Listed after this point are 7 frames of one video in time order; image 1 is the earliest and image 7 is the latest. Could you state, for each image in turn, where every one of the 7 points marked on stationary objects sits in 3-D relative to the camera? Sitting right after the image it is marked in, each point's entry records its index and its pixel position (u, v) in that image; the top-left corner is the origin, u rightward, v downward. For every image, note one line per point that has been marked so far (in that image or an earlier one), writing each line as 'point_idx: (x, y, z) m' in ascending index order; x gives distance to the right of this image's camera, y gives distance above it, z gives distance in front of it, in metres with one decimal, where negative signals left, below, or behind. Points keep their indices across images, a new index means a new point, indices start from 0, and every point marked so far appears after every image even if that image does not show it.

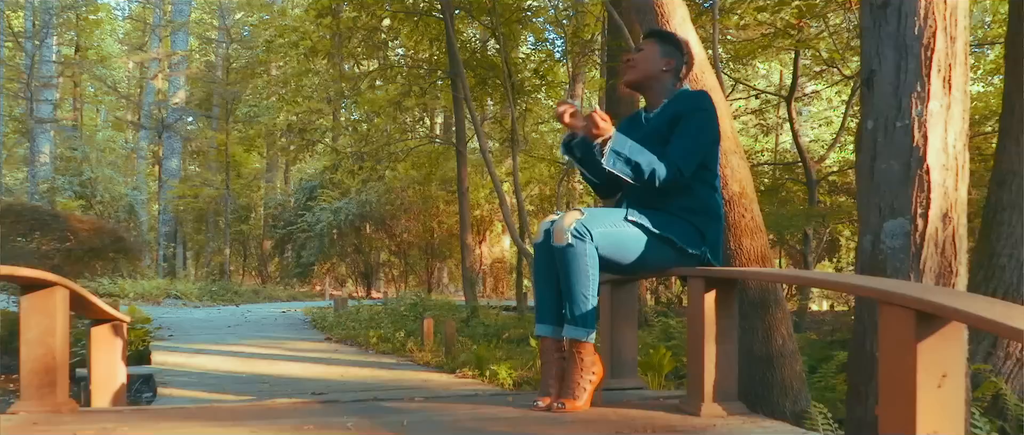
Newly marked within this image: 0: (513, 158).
0: (0.0, +0.8, +11.5) m
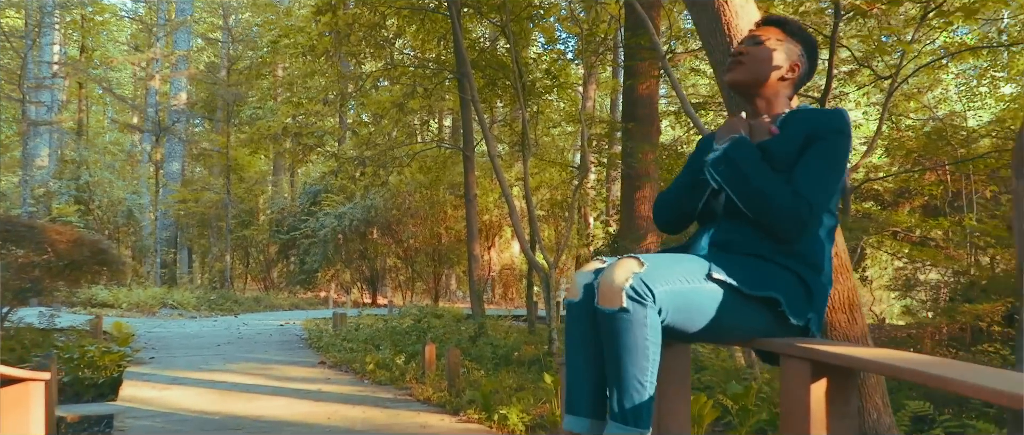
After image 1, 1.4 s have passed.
0: (+0.2, +0.7, +10.8) m
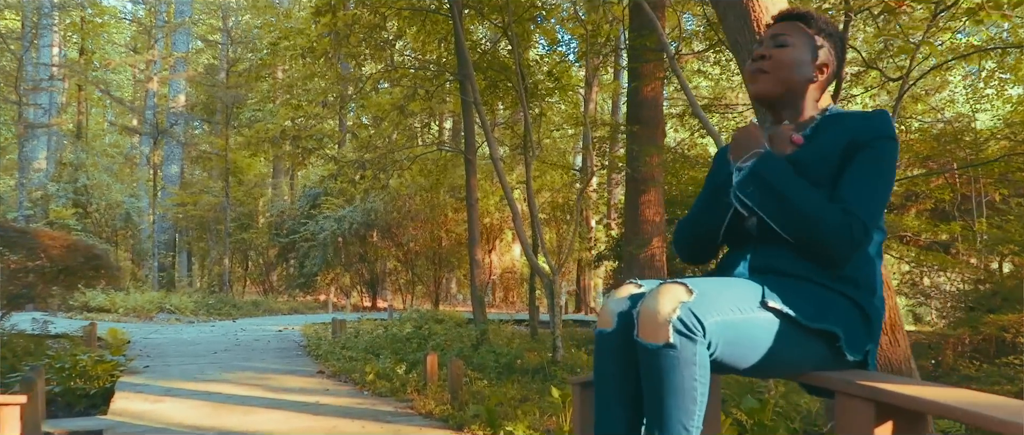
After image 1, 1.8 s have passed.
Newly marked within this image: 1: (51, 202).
0: (+0.2, +0.6, +10.6) m
1: (-10.4, +0.3, +19.2) m
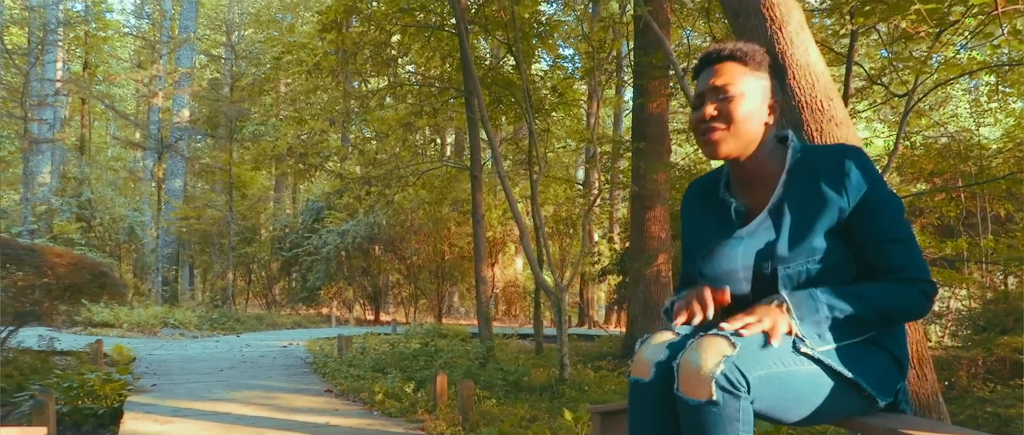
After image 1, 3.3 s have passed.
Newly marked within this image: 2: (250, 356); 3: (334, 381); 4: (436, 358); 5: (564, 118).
0: (+0.3, +0.4, +10.6) m
1: (-10.3, 0.0, +19.2) m
2: (-3.5, -1.8, +11.4) m
3: (-1.7, -1.6, +8.3) m
4: (-0.9, -1.6, +9.4) m
5: (+0.8, +1.5, +12.7) m
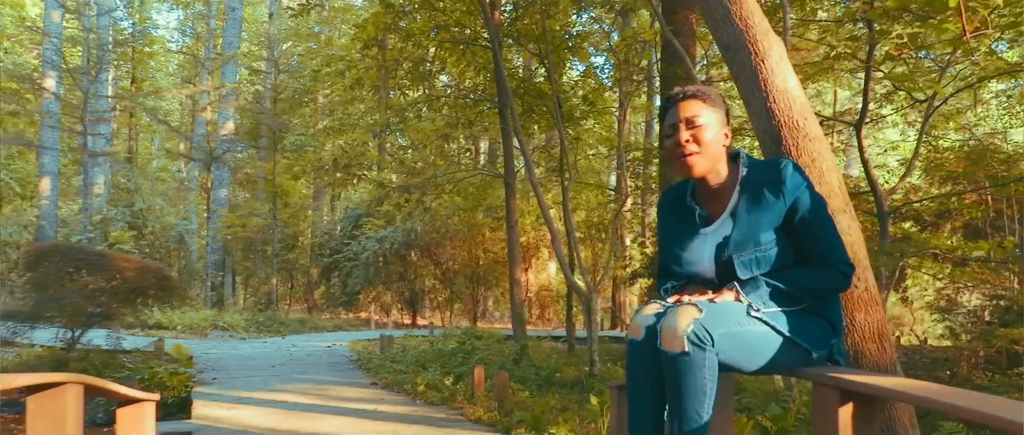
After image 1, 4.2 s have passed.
0: (+0.7, +0.4, +11.2) m
1: (-9.5, -0.2, +20.2) m
2: (-3.0, -1.9, +12.1) m
3: (-1.4, -1.6, +8.9) m
4: (-0.5, -1.6, +10.0) m
5: (+1.3, +1.4, +13.3) m
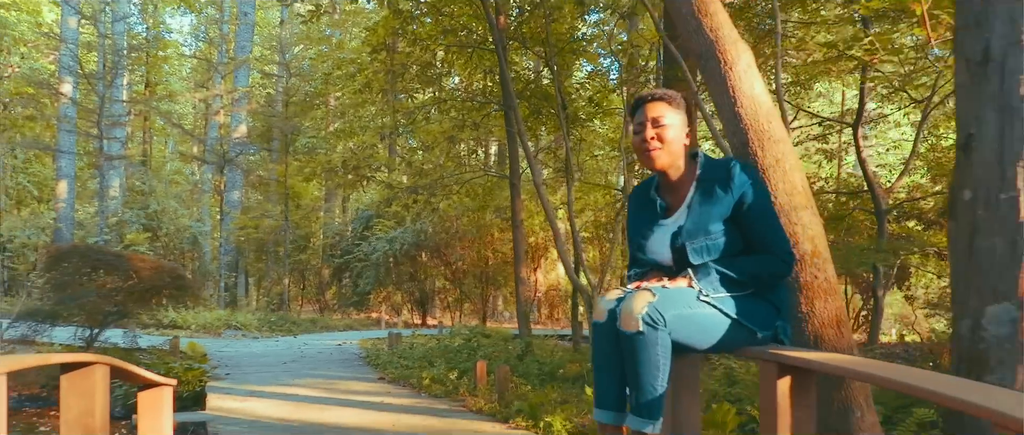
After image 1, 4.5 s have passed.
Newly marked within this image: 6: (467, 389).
0: (+0.7, +0.4, +11.4) m
1: (-9.3, -0.2, +20.5) m
2: (-3.0, -2.0, +12.4) m
3: (-1.4, -1.7, +9.1) m
4: (-0.4, -1.6, +10.3) m
5: (+1.4, +1.4, +13.5) m
6: (-0.4, -1.4, +7.2) m
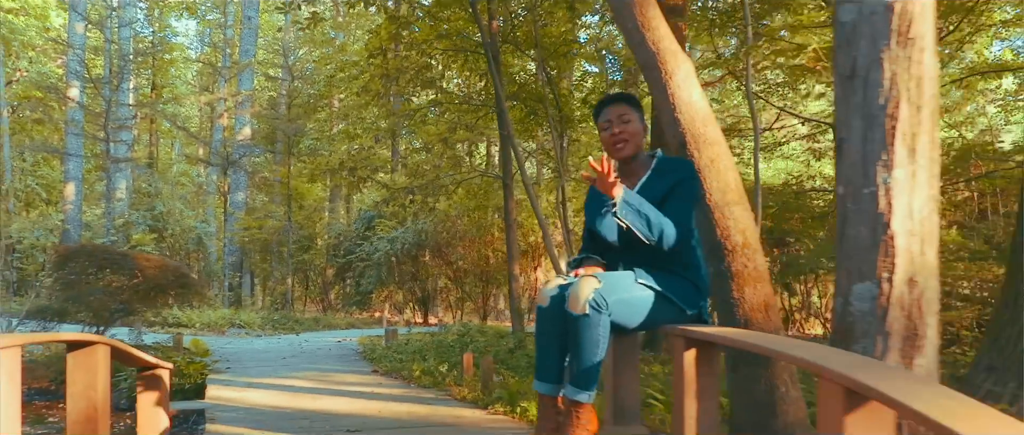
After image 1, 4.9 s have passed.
0: (+0.6, +0.4, +11.8) m
1: (-9.4, -0.3, +21.0) m
2: (-3.1, -2.0, +12.8) m
3: (-1.5, -1.6, +9.5) m
4: (-0.5, -1.6, +10.6) m
5: (+1.3, +1.4, +13.8) m
6: (-0.5, -1.4, +7.5) m
